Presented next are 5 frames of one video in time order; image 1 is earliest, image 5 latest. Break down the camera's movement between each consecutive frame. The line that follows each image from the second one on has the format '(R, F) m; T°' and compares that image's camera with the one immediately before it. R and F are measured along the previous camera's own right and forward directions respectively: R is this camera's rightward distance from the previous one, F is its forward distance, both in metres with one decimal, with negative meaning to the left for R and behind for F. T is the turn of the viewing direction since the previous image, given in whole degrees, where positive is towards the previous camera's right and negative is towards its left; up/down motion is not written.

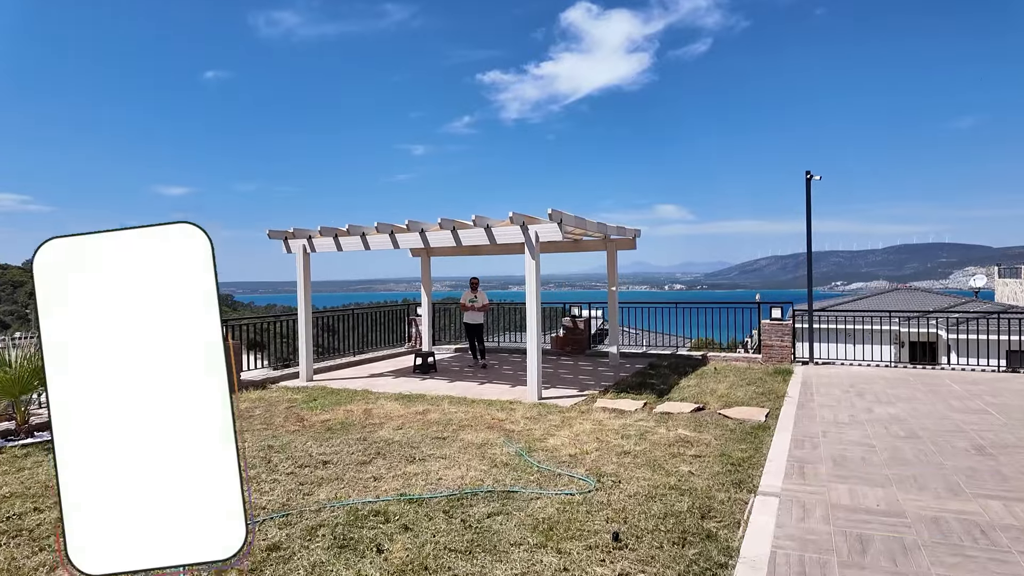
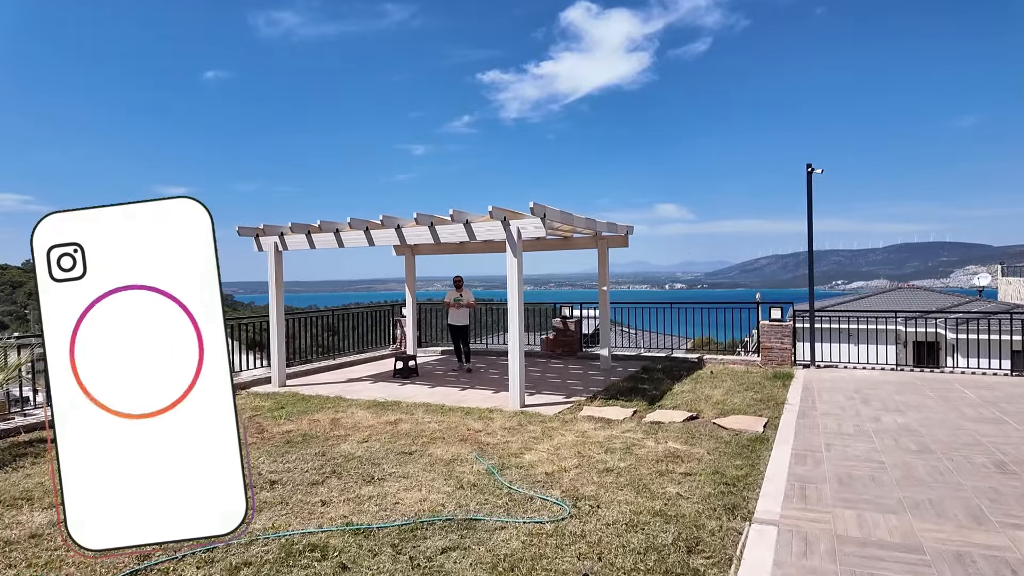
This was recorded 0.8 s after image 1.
(+0.2, +0.4) m; 0°
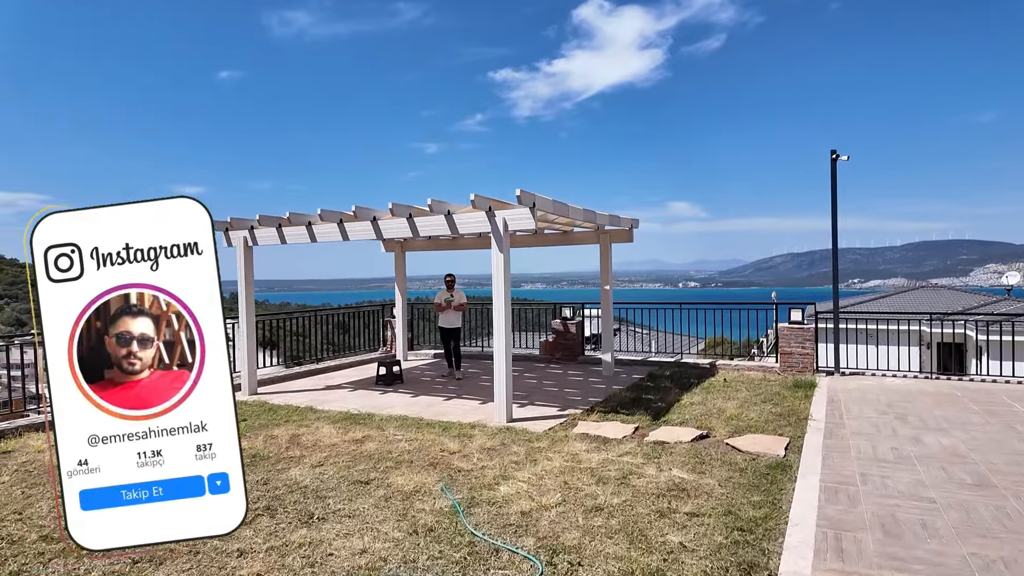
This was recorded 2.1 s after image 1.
(+0.3, +0.7) m; -1°
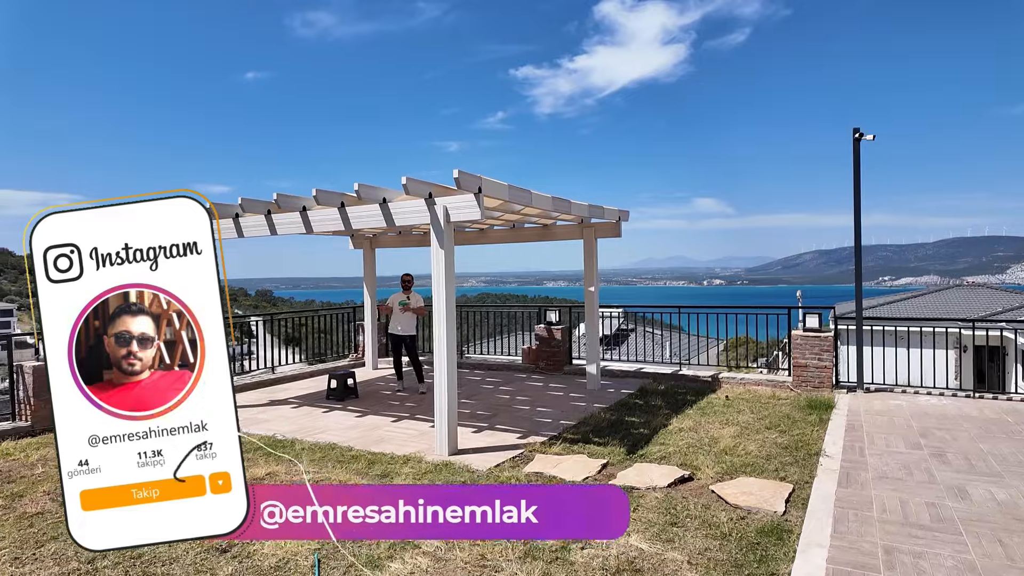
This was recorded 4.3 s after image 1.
(+0.6, +0.9) m; -2°
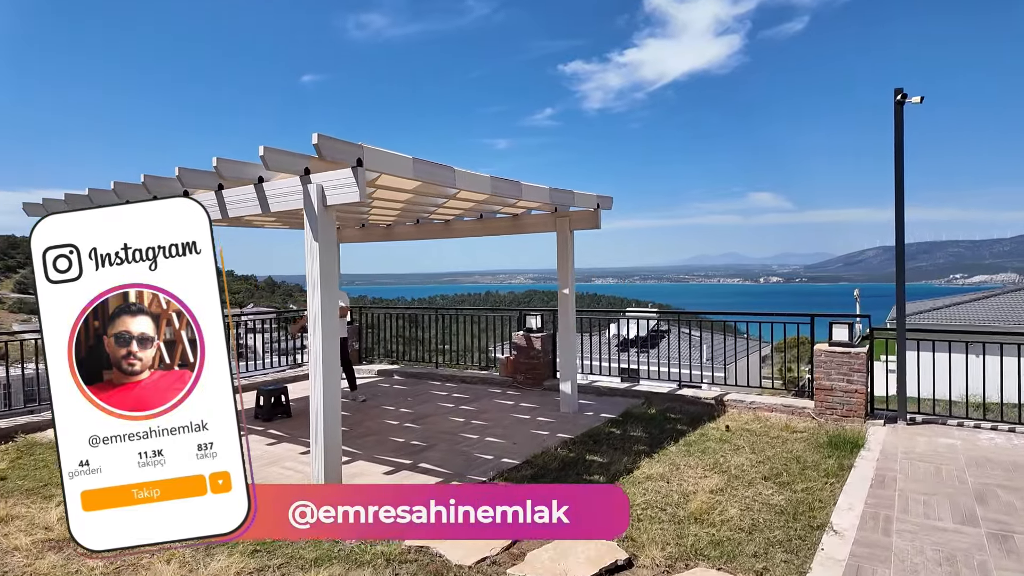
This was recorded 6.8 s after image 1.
(+0.9, +1.1) m; -5°
